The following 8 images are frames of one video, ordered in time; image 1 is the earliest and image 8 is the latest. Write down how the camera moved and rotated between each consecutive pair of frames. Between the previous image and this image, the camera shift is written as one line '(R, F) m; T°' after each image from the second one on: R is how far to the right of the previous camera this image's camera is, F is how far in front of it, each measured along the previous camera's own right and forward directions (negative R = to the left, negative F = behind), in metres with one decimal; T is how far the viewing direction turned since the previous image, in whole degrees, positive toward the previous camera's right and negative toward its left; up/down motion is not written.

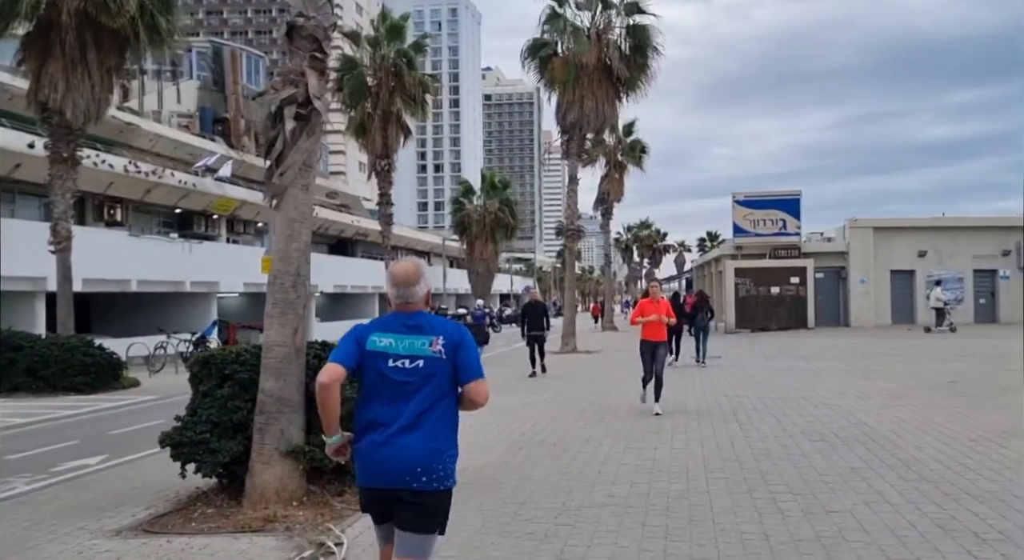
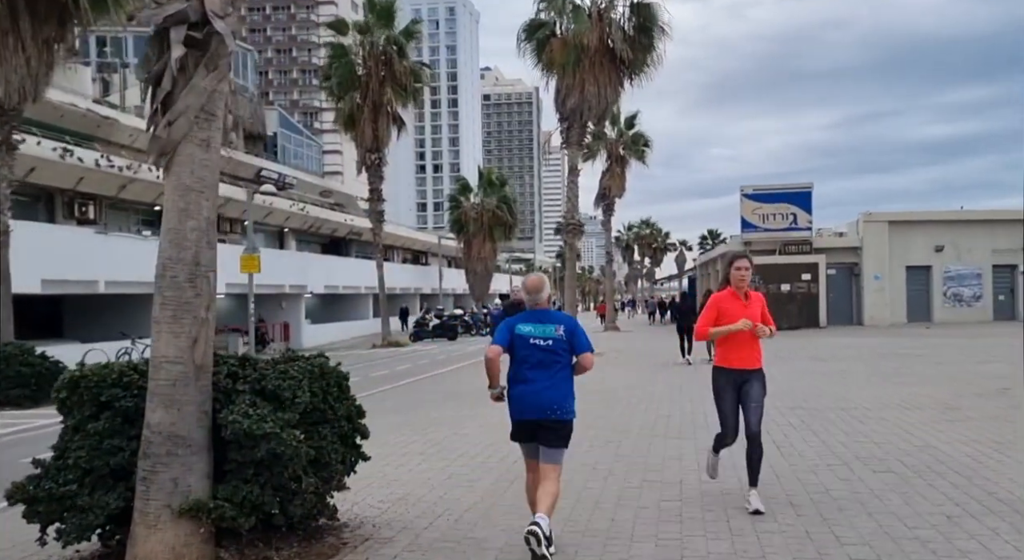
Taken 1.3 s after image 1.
(+0.1, +1.9) m; 0°
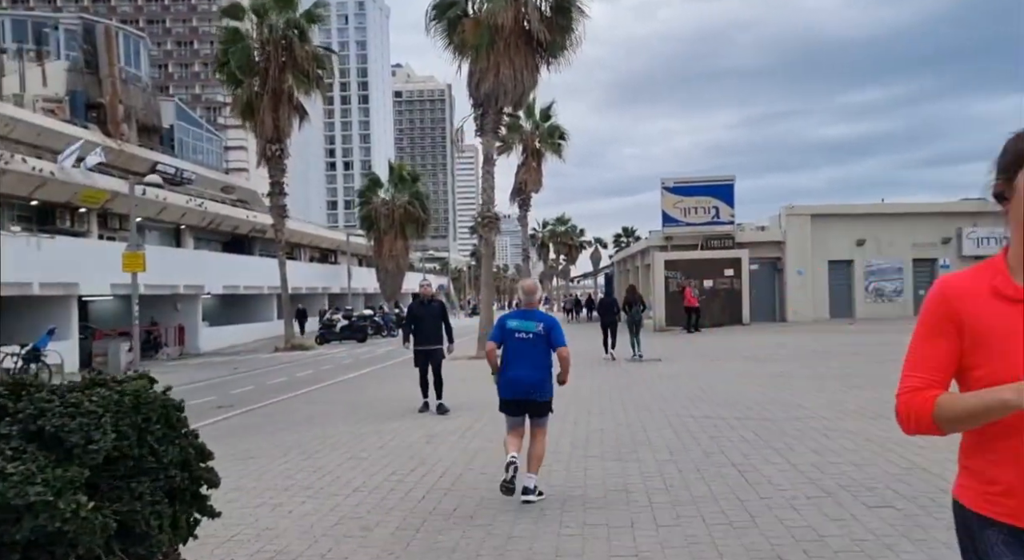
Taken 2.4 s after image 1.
(+0.1, +1.6) m; +6°
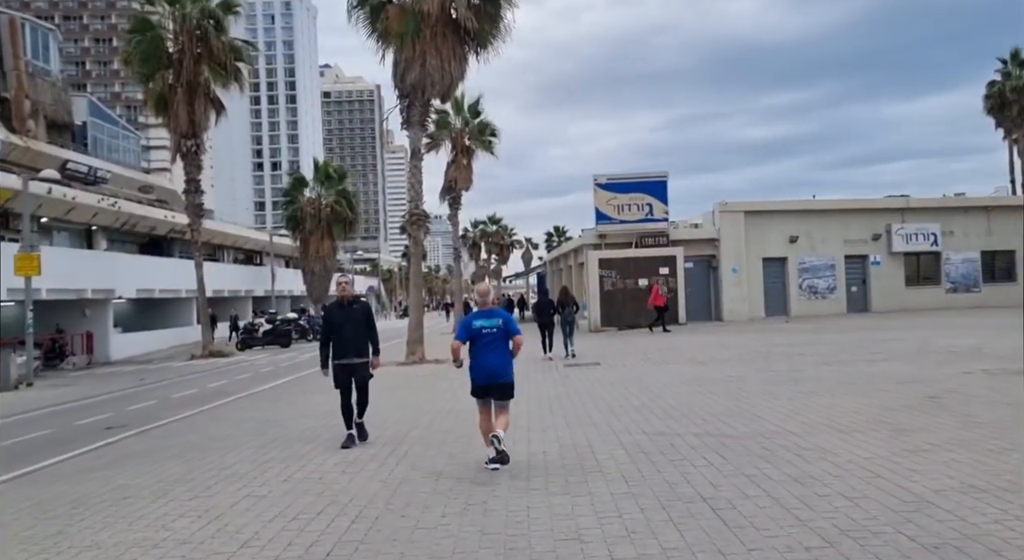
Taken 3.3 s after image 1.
(+0.1, +1.3) m; +5°
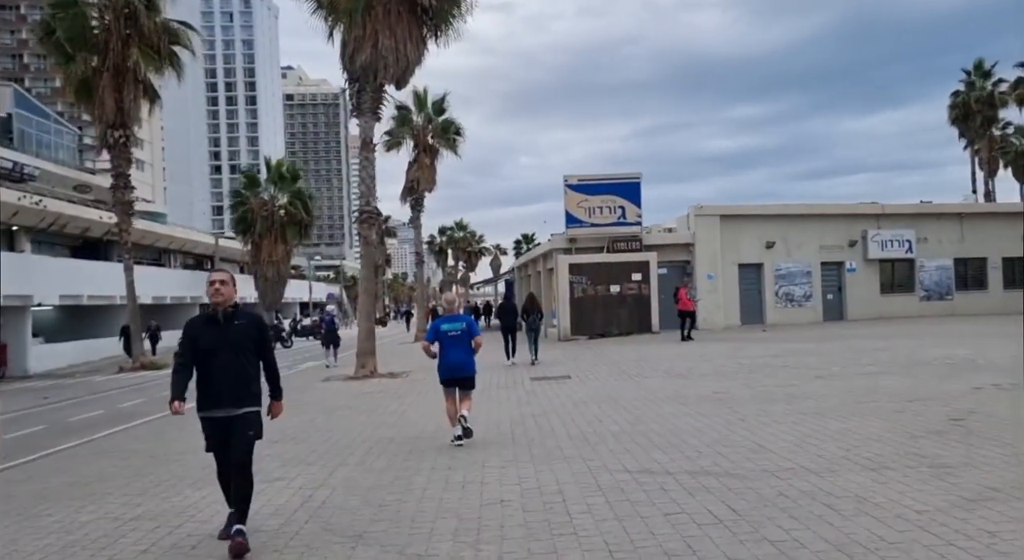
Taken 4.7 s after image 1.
(+0.2, +1.9) m; +3°
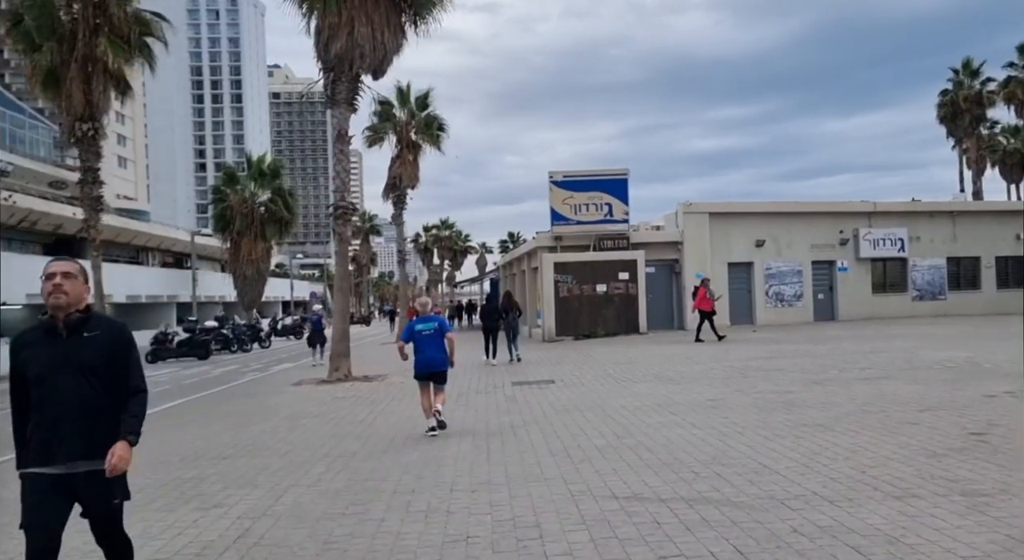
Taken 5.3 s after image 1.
(+0.1, +1.0) m; +1°
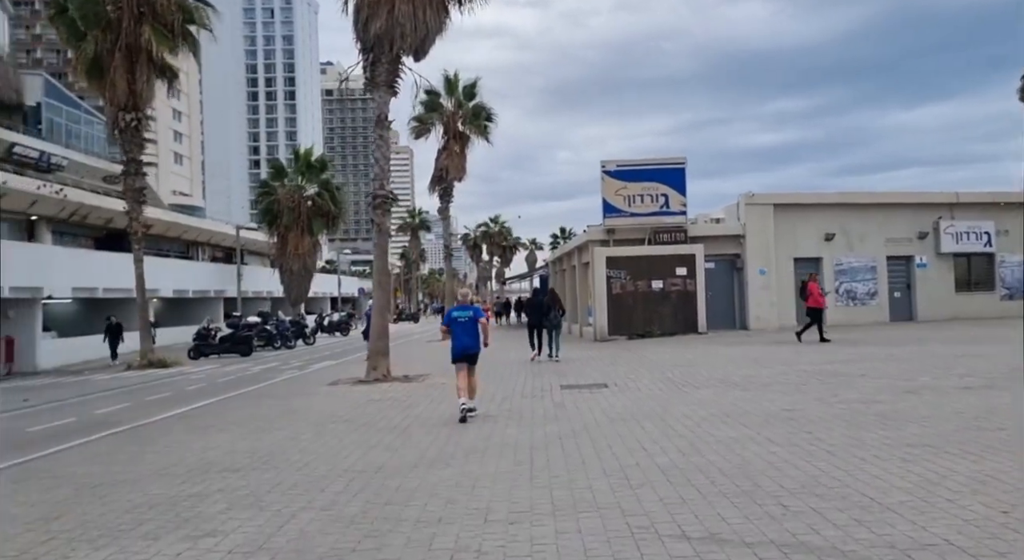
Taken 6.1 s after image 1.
(0.0, +1.3) m; -4°
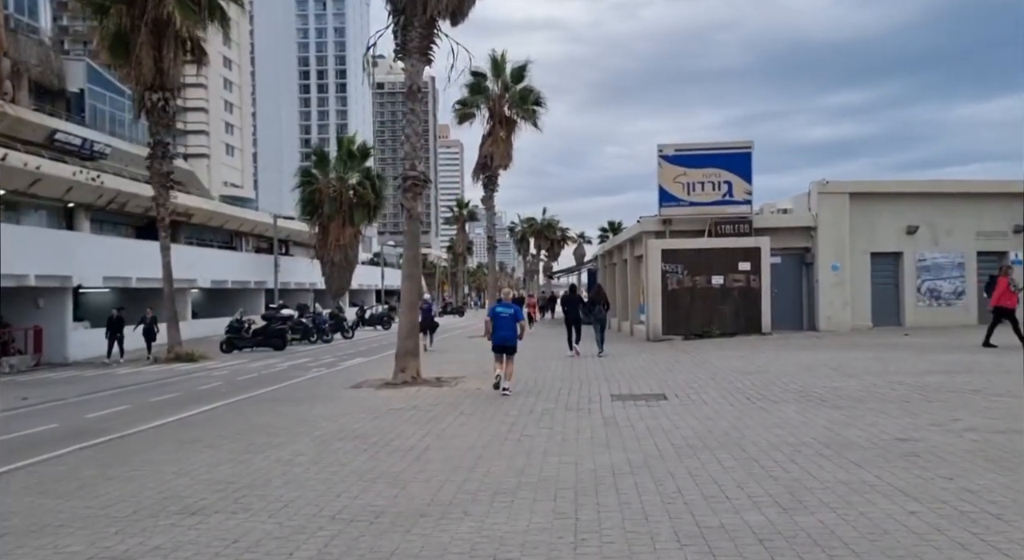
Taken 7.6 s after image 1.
(+0.1, +2.0) m; -4°
